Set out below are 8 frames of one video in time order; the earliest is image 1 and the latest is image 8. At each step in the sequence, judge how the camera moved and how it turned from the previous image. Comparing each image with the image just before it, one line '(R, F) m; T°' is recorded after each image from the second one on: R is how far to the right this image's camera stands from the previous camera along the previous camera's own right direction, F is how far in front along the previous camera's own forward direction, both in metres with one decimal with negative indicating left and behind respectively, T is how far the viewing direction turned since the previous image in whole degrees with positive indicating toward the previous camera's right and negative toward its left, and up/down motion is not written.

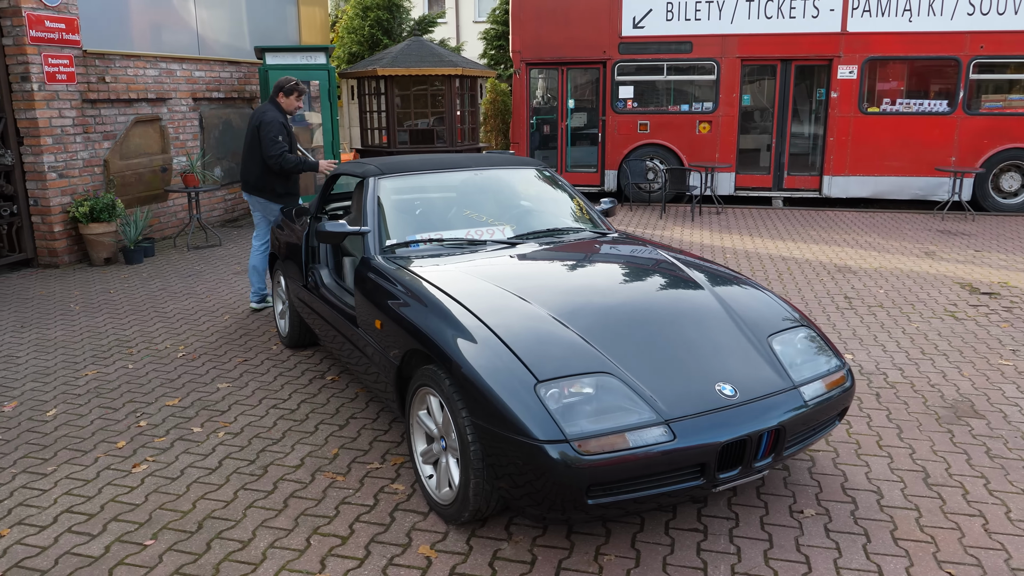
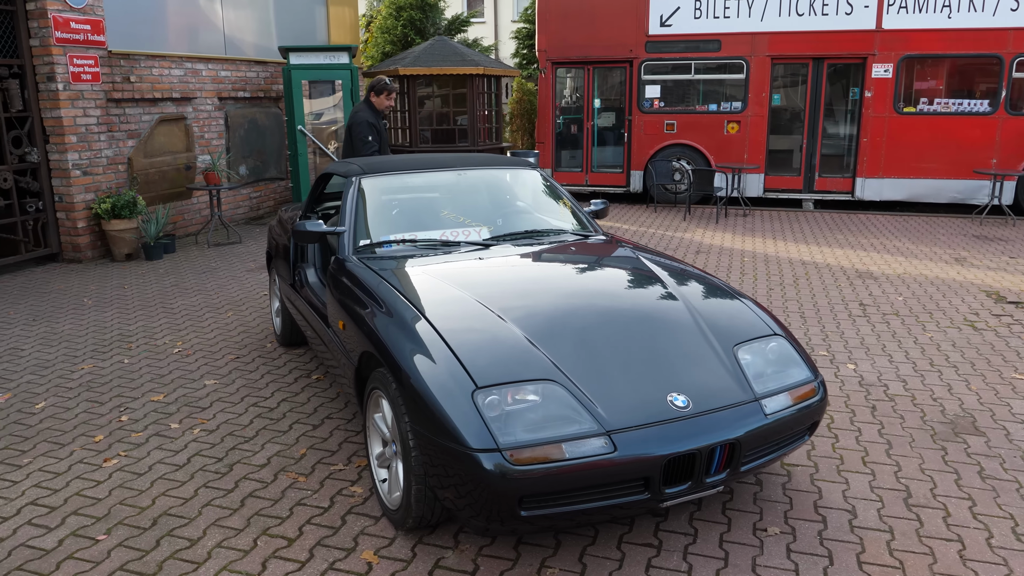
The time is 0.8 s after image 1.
(+0.4, +0.1) m; -3°
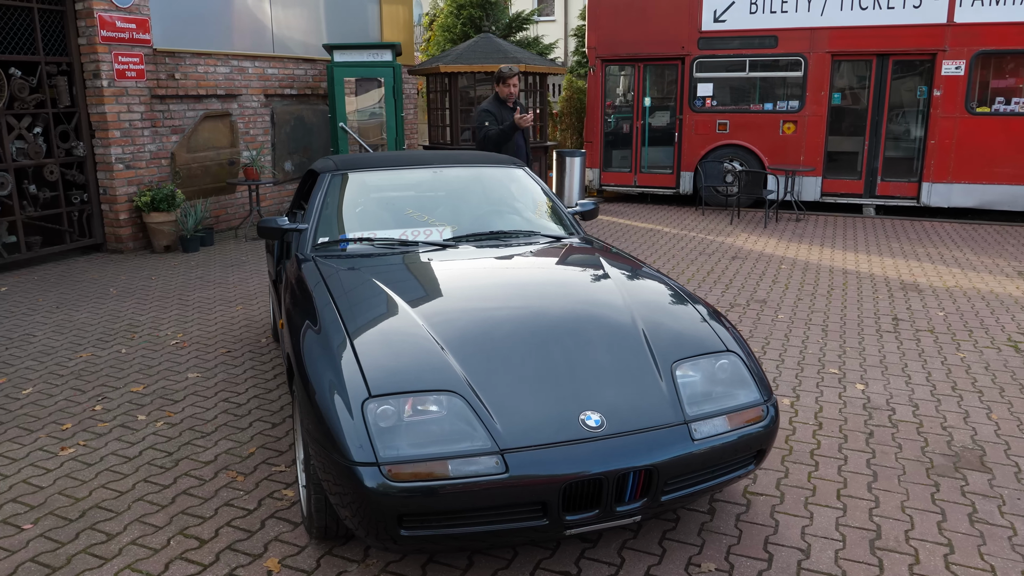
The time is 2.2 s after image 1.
(+0.7, +0.2) m; -6°
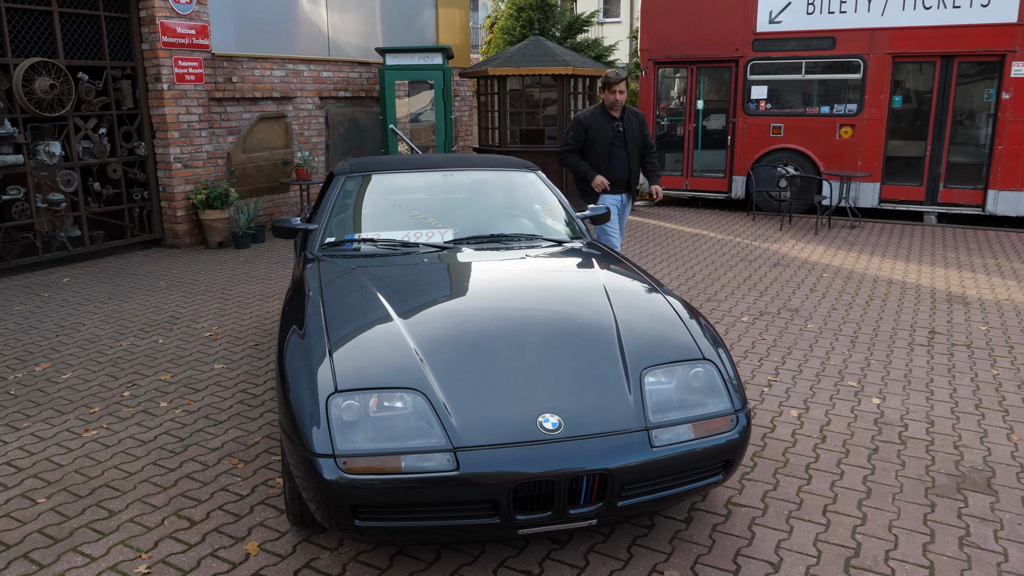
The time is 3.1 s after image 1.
(+0.4, 0.0) m; -5°
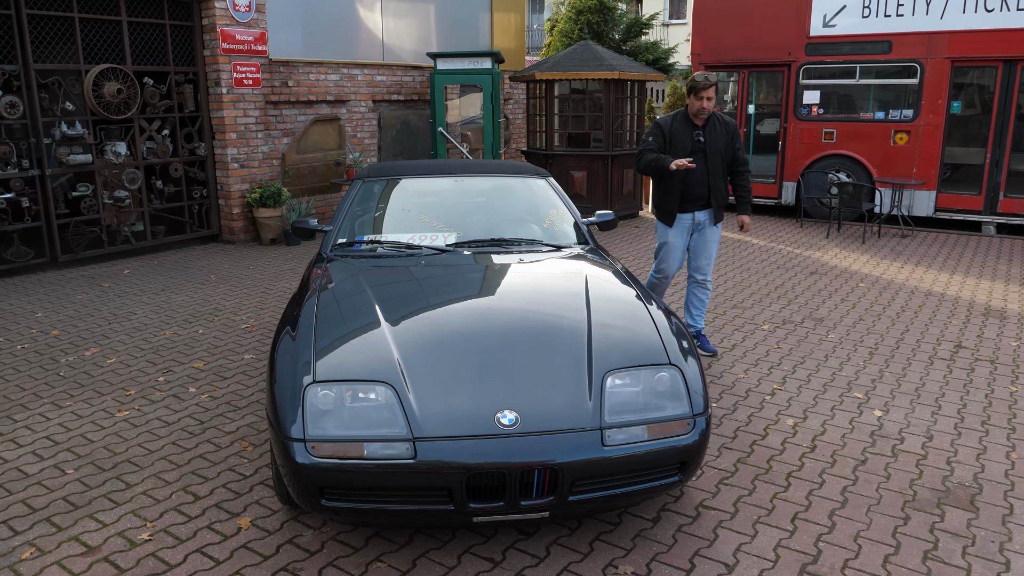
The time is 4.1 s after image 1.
(+0.4, -0.2) m; -5°
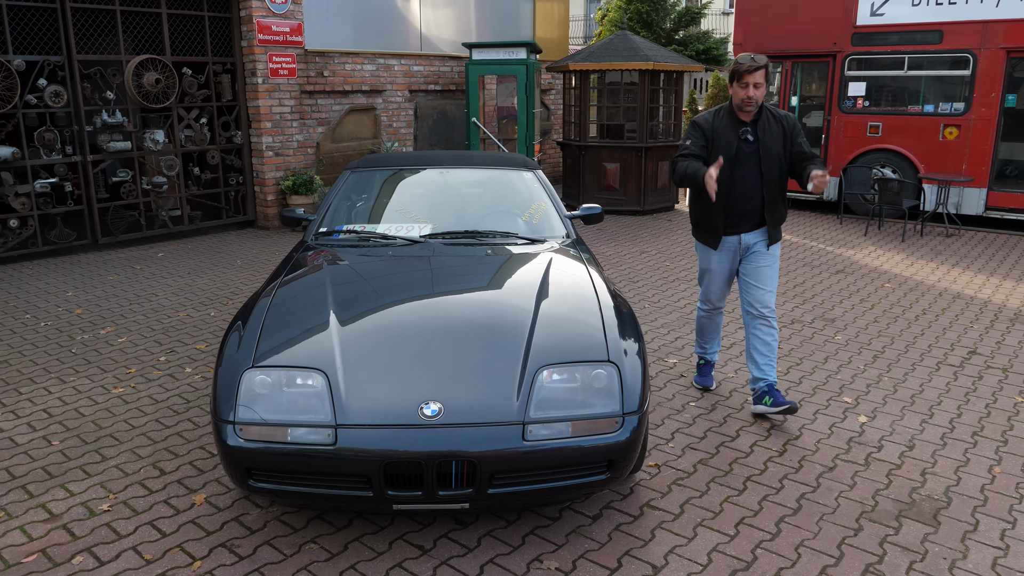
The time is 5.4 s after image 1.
(+0.5, 0.0) m; -5°
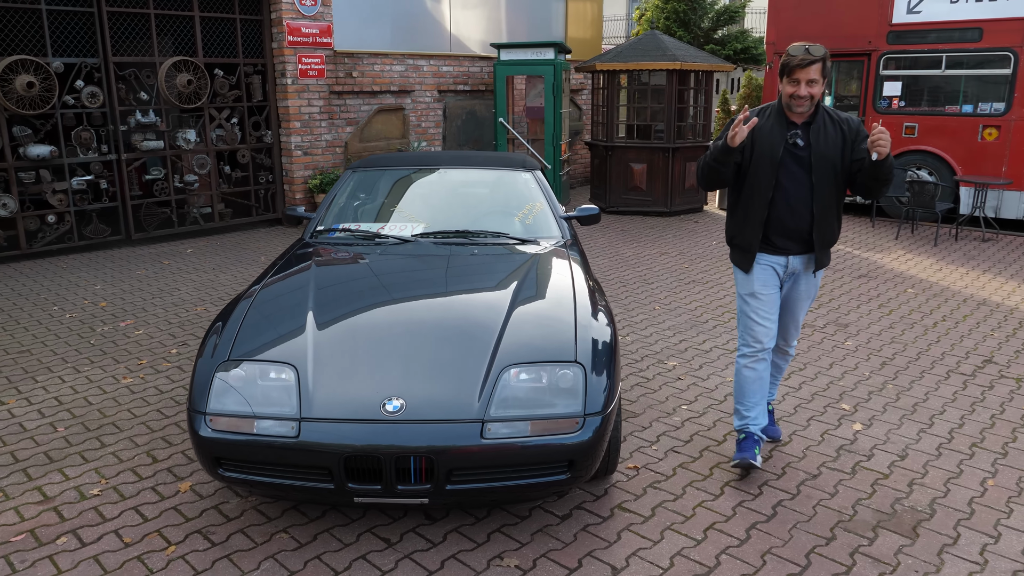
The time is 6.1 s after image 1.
(+0.3, 0.0) m; -3°
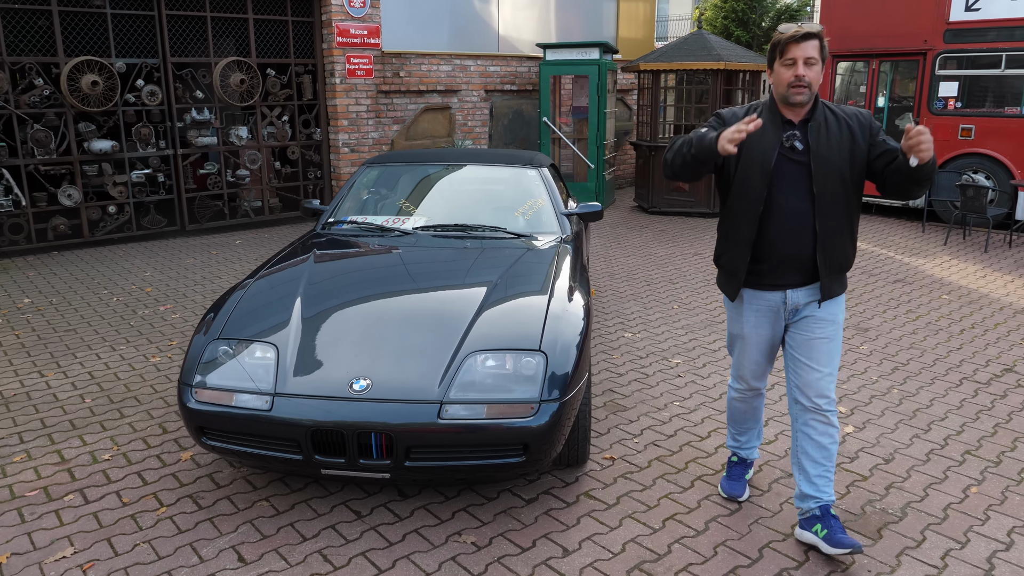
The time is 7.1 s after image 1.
(+0.5, -0.1) m; -5°
